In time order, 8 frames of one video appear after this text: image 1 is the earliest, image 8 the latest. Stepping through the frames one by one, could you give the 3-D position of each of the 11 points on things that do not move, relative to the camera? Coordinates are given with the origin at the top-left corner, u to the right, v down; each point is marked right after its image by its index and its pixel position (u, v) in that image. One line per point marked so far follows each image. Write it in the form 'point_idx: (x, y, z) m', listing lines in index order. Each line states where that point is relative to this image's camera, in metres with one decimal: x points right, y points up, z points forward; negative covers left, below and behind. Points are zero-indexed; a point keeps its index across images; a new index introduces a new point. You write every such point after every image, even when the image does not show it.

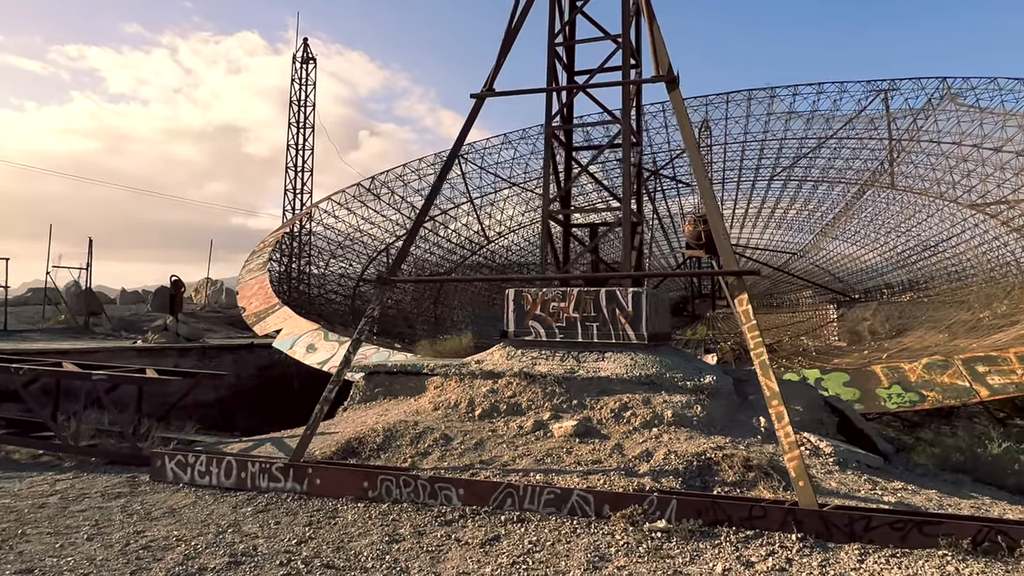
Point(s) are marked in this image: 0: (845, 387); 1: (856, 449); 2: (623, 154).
0: (+6.4, -1.9, +13.1) m
1: (+4.3, -2.0, +8.5) m
2: (+1.7, +2.1, +10.7) m
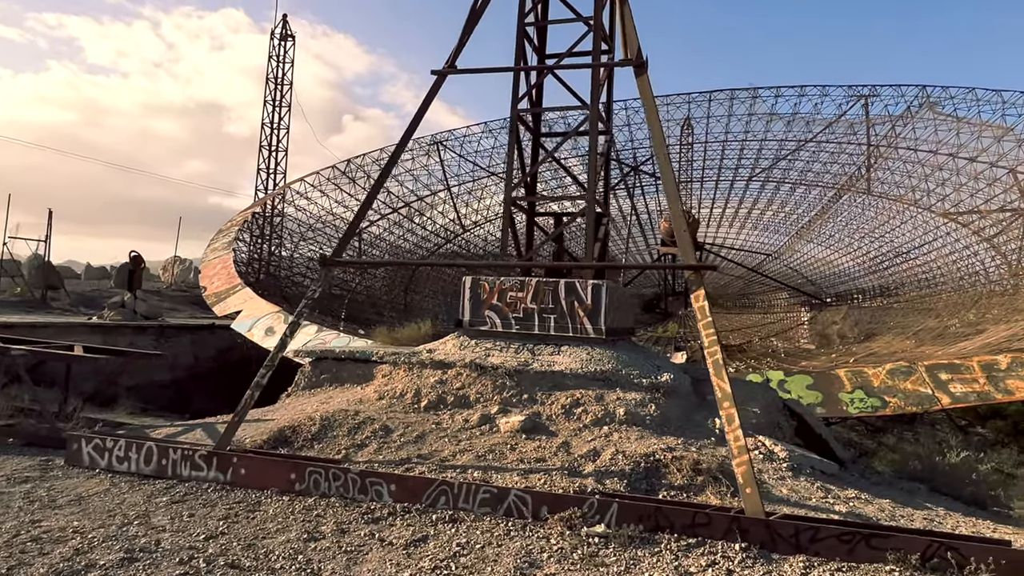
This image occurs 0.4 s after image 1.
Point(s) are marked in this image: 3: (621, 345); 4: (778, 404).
0: (+5.6, -1.9, +12.9) m
1: (+3.6, -2.0, +8.3) m
2: (+1.2, +2.2, +10.3) m
3: (+1.6, -0.8, +9.8) m
4: (+3.5, -1.5, +9.1) m
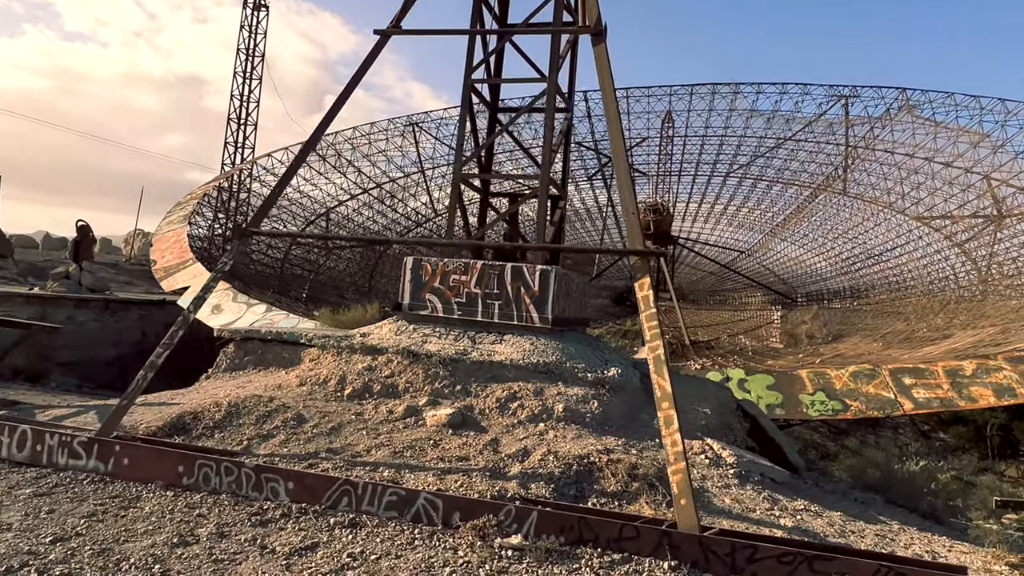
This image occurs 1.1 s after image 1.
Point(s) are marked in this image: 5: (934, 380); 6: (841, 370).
0: (+4.6, -1.9, +12.4) m
1: (+2.8, -1.9, +7.7) m
2: (+0.5, +2.4, +9.6) m
3: (+0.8, -0.6, +9.2) m
4: (+2.7, -1.4, +8.5) m
5: (+7.4, -1.6, +12.1) m
6: (+6.1, -1.5, +12.7) m
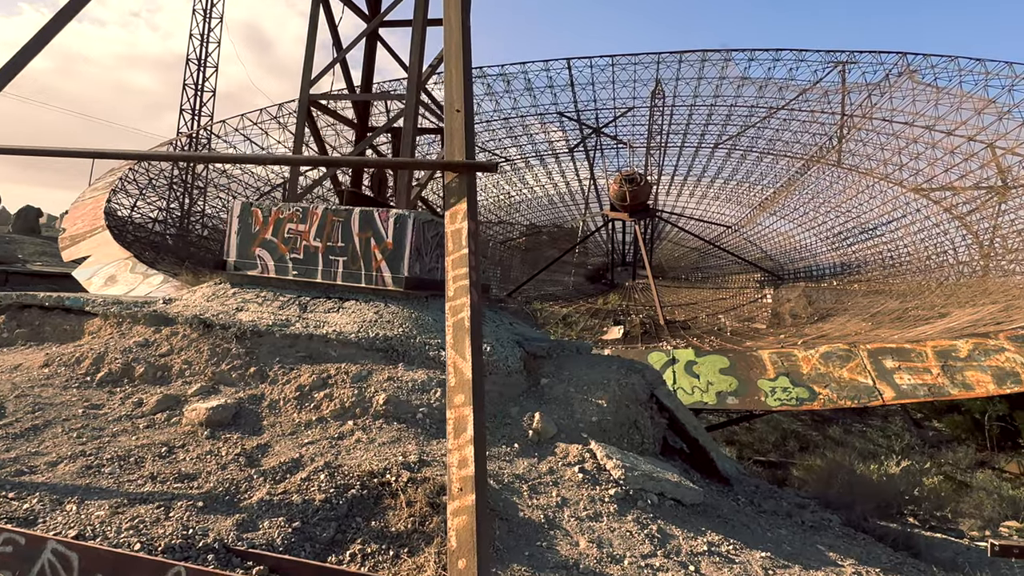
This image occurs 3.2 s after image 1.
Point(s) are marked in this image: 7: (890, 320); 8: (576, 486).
0: (+3.1, -1.3, +10.3) m
1: (+1.3, -1.5, +5.6) m
2: (-1.0, +2.9, +7.4) m
3: (-0.7, -0.2, +7.0) m
4: (+1.2, -1.0, +6.4) m
5: (+5.9, -1.1, +9.9) m
6: (+4.6, -1.0, +10.6) m
7: (+9.8, -0.8, +17.7) m
8: (+0.5, -1.4, +4.8) m
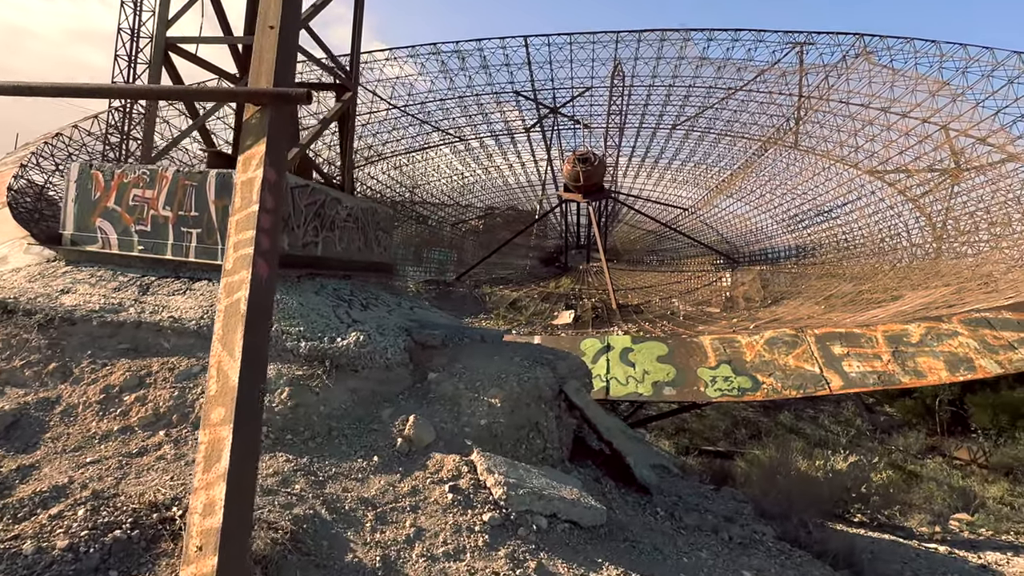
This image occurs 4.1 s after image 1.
0: (+2.0, -1.0, +9.5) m
1: (+0.4, -1.3, +4.7) m
2: (-2.0, +3.1, +6.3) m
3: (-1.7, 0.0, +6.0) m
4: (+0.3, -0.8, +5.4) m
5: (+4.8, -0.8, +9.2) m
6: (+3.5, -0.7, +9.8) m
7: (+8.3, -0.4, +17.1) m
8: (-0.4, -1.2, +3.9) m
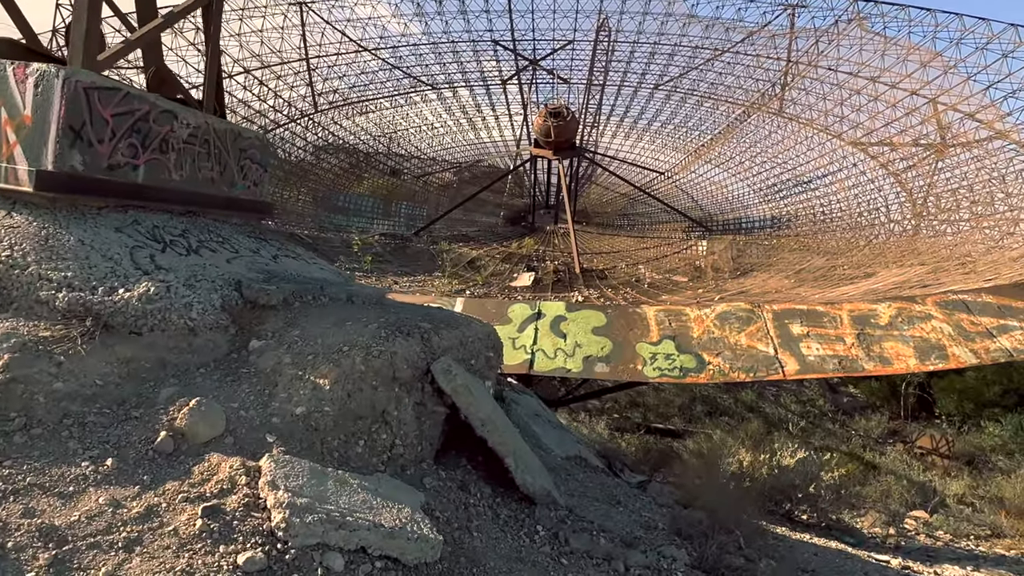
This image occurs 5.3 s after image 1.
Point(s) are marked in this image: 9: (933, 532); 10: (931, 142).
0: (+1.0, -0.6, +8.3) m
1: (-0.5, -1.1, +3.5) m
2: (-2.7, +3.6, +4.8) m
3: (-2.5, +0.5, +4.7) m
4: (-0.6, -0.5, +4.2) m
5: (+3.8, -0.5, +8.1) m
6: (+2.4, -0.3, +8.6) m
7: (+7.1, +0.2, +16.1) m
8: (-1.3, -1.0, +2.6) m
9: (+5.4, -3.1, +8.8) m
10: (+12.5, +4.4, +20.4) m
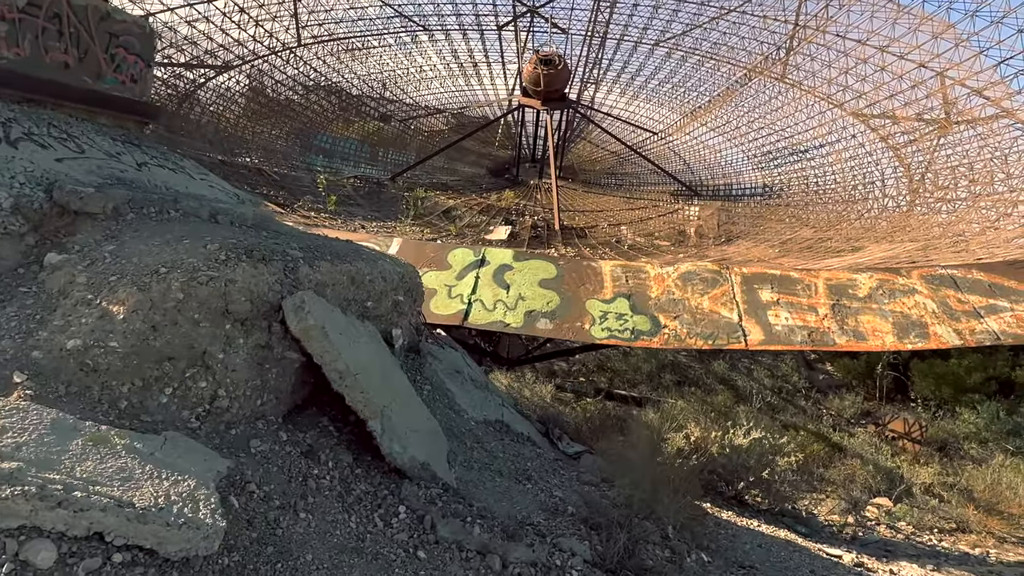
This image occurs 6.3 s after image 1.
0: (+0.3, 0.0, +7.5) m
1: (-1.1, -0.7, +2.7) m
2: (-3.1, +4.1, +3.6) m
3: (-3.1, +1.0, +3.7) m
4: (-1.3, 0.0, +3.3) m
5: (+3.1, -0.1, +7.3) m
6: (+1.8, +0.2, +7.8) m
7: (+6.3, +0.9, +15.2) m
8: (-1.9, -0.6, +1.8) m
9: (+4.6, -2.8, +8.2) m
10: (+12.0, +5.0, +19.4) m
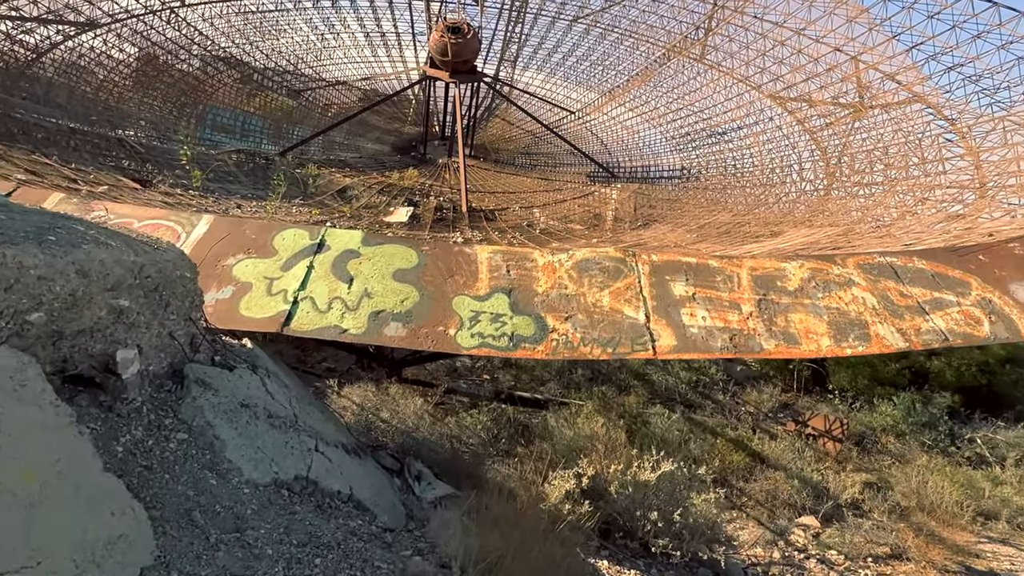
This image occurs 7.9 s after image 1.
0: (-1.0, +0.1, +5.8) m
1: (-1.9, -0.7, +0.9) m
2: (-4.0, +4.1, +1.5) m
3: (-4.0, +1.0, +1.6) m
4: (-2.1, -0.1, +1.5) m
5: (+1.9, -0.1, +5.9) m
6: (+0.4, +0.3, +6.2) m
7: (+4.2, +1.2, +14.1) m
8: (-2.6, -0.7, -0.1) m
9: (+3.2, -2.7, +7.0) m
10: (+9.3, +5.4, +18.7) m
